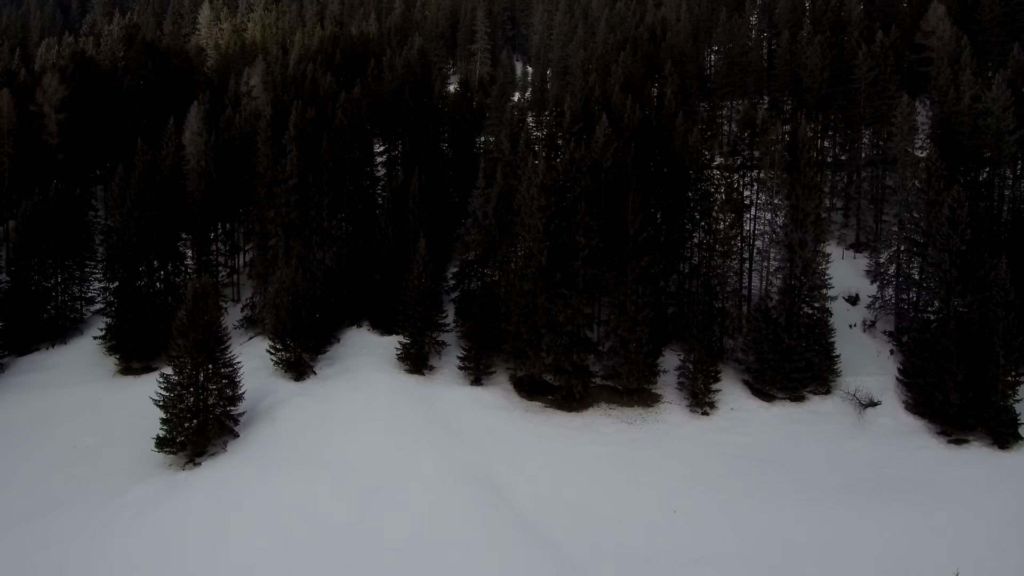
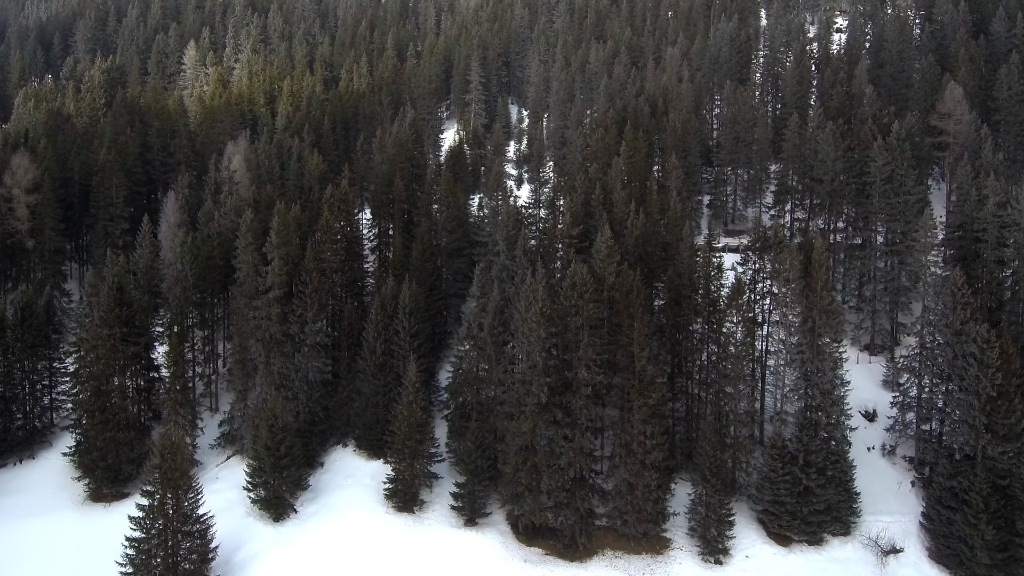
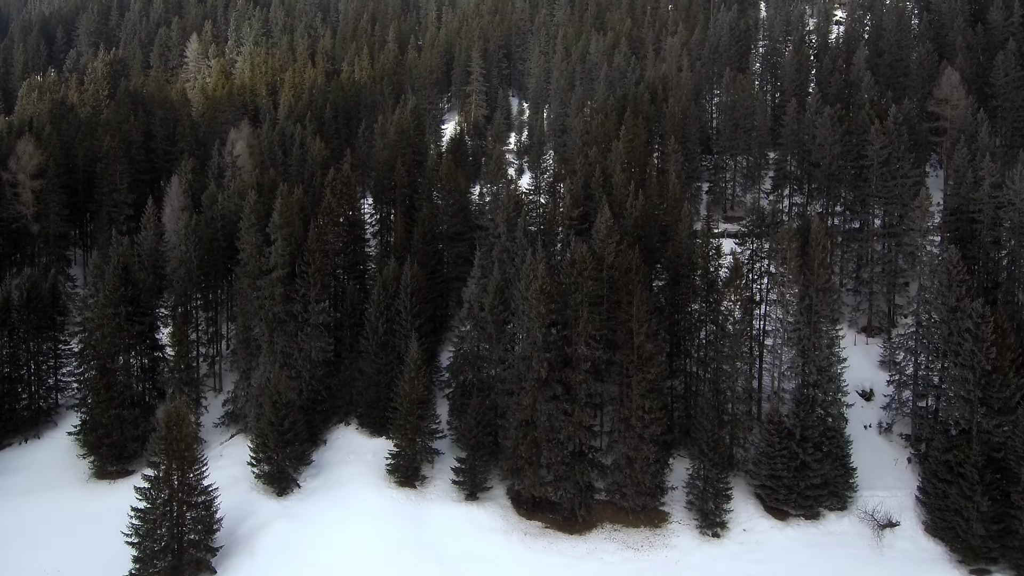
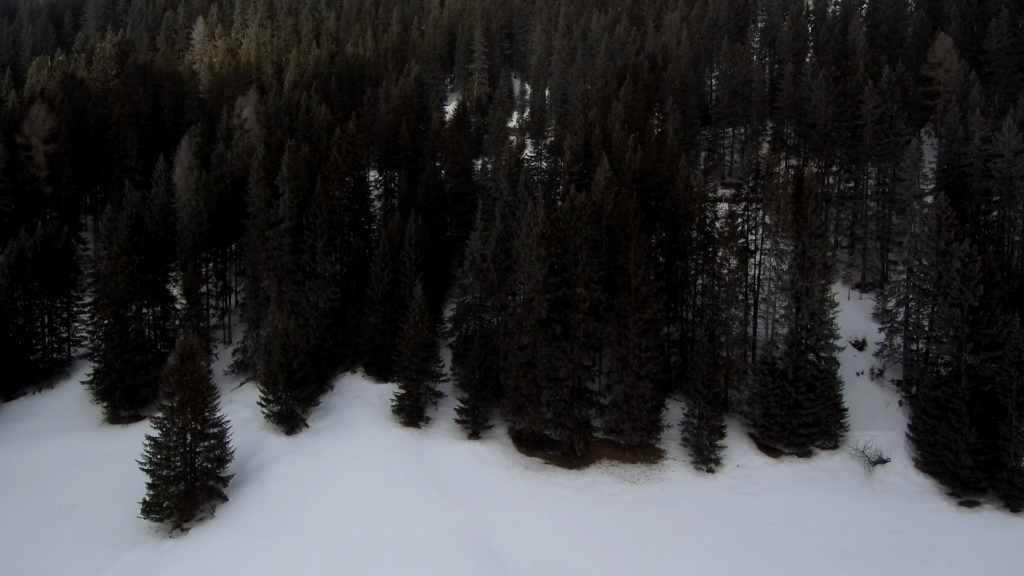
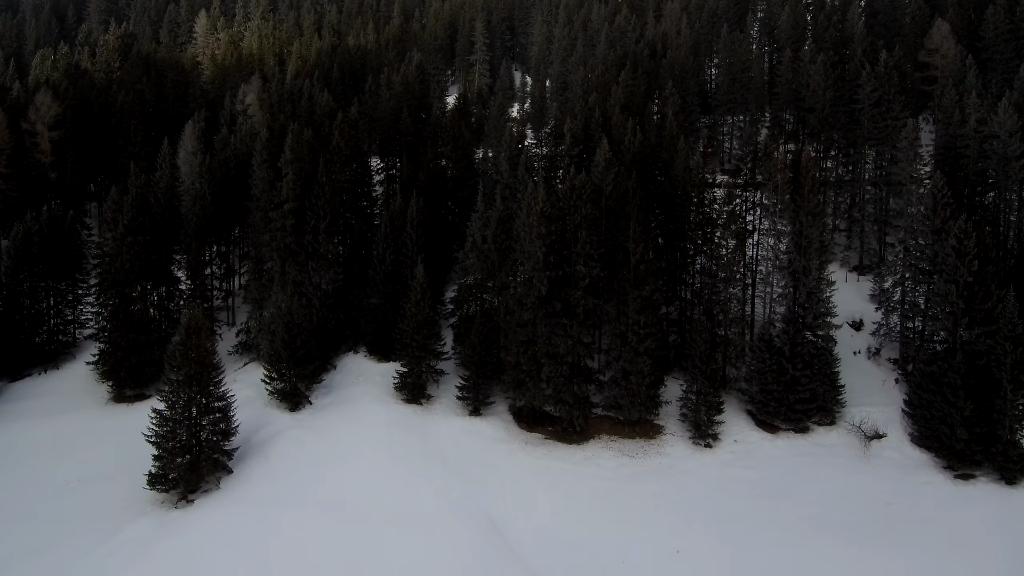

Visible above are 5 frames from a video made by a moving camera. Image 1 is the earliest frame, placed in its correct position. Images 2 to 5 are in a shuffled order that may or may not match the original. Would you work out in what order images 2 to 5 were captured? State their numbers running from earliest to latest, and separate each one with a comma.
5, 4, 3, 2
